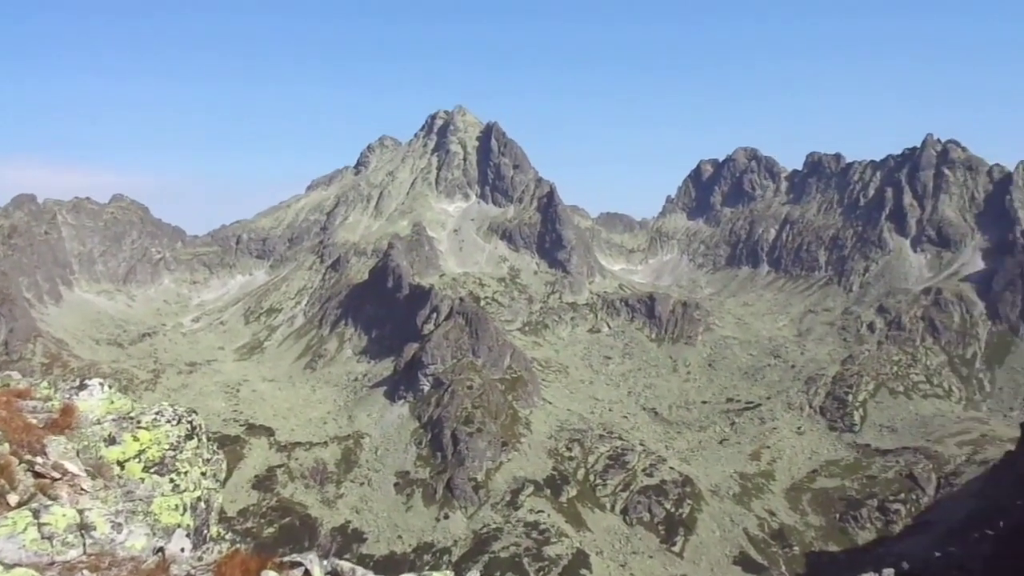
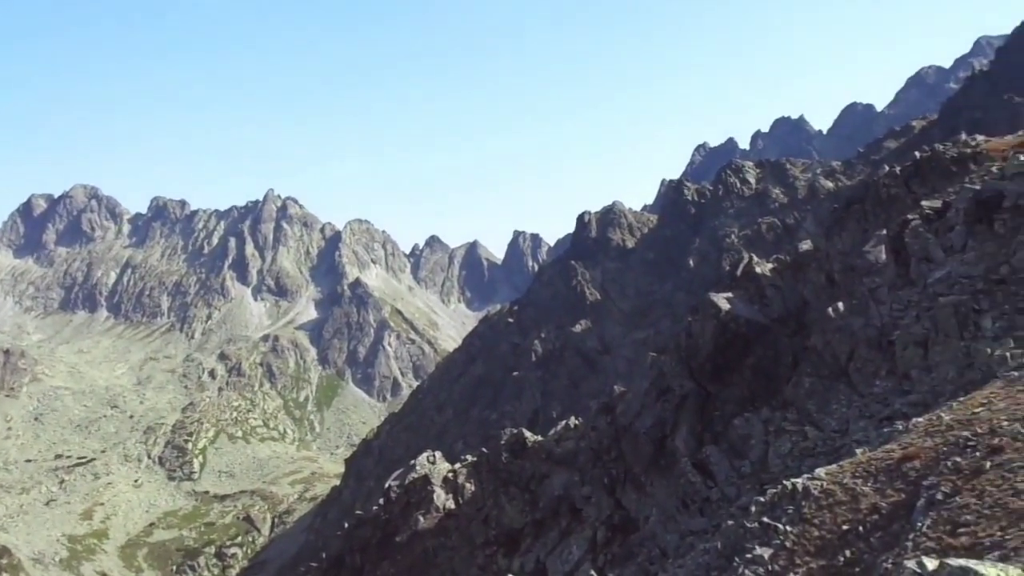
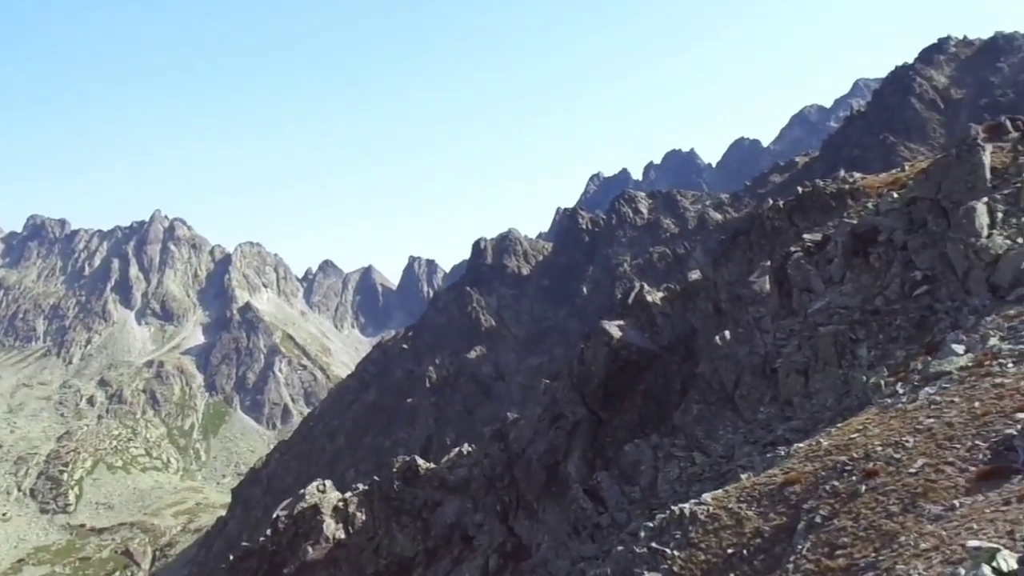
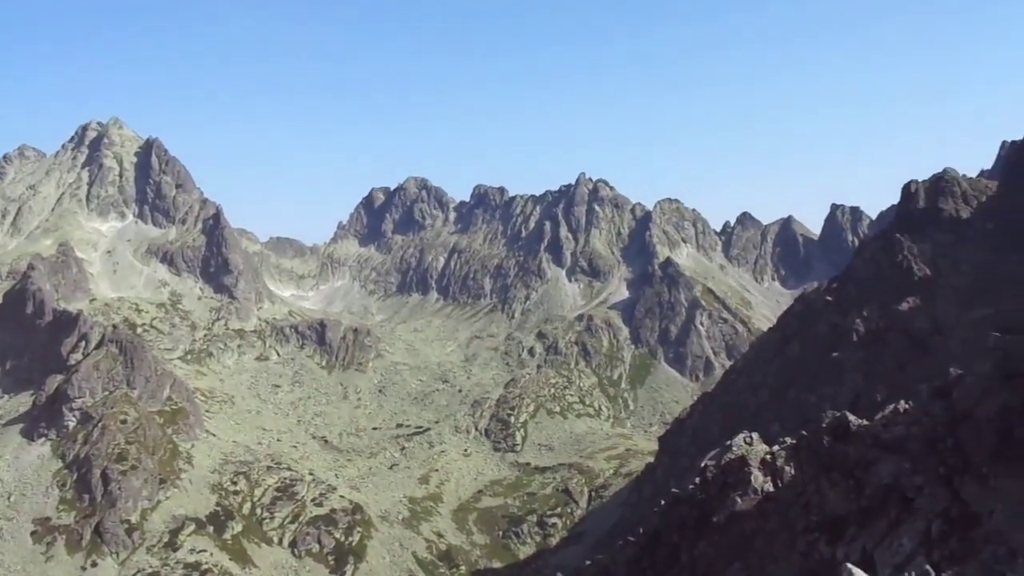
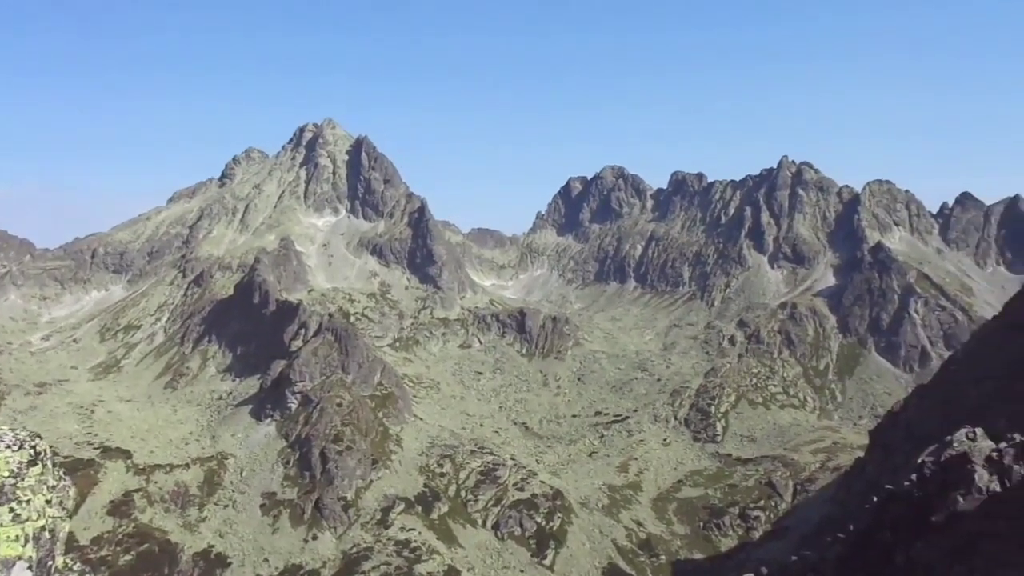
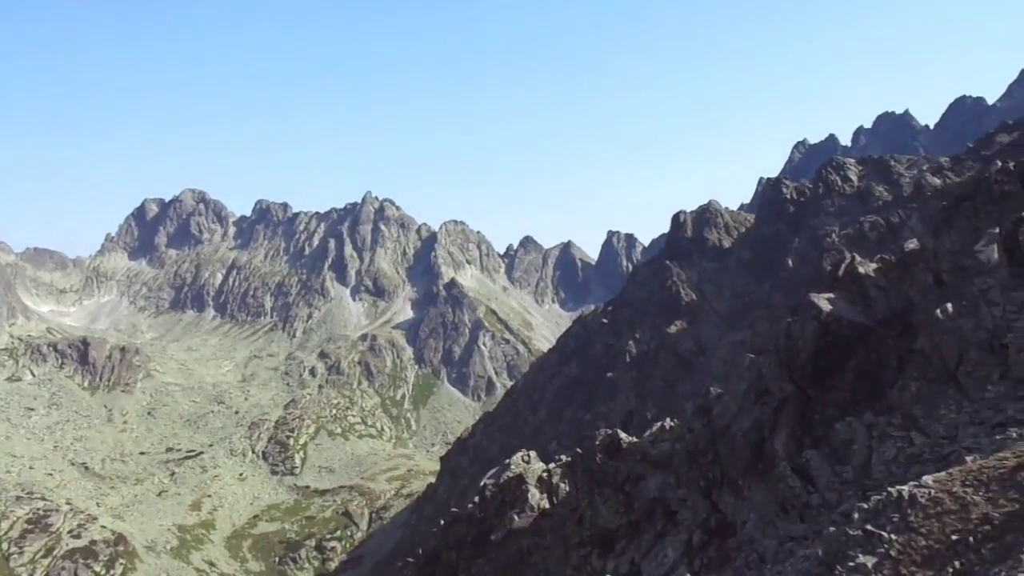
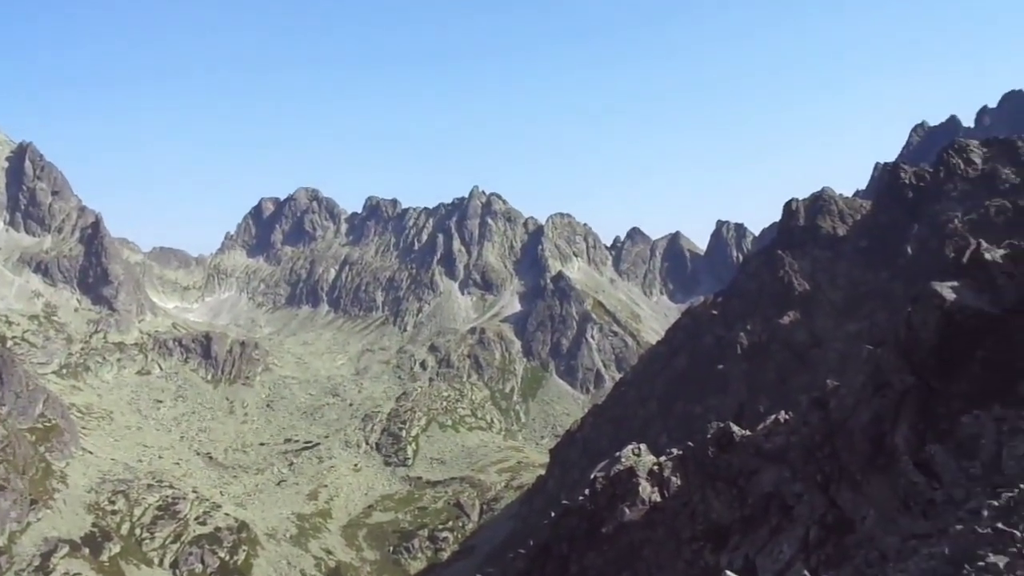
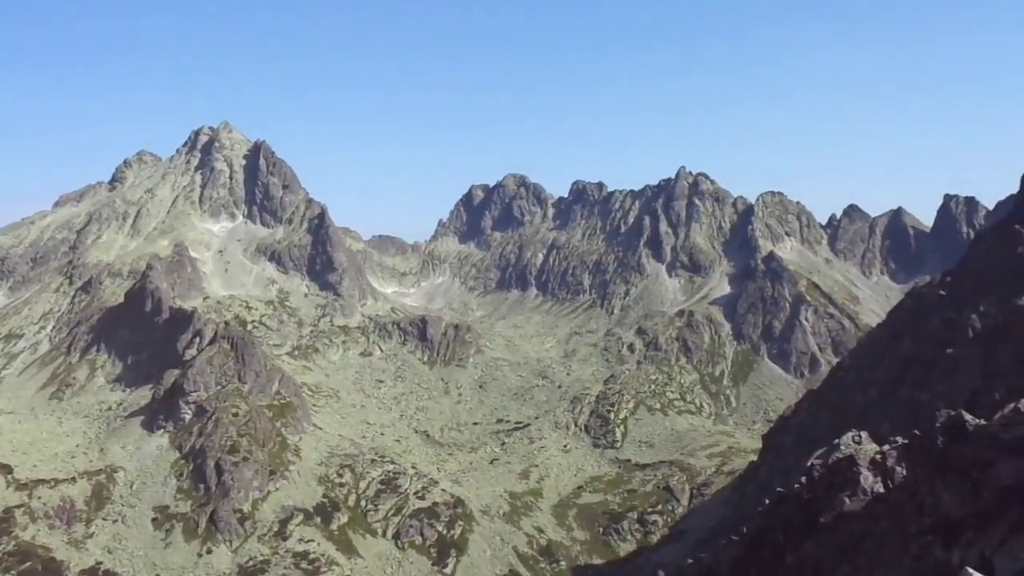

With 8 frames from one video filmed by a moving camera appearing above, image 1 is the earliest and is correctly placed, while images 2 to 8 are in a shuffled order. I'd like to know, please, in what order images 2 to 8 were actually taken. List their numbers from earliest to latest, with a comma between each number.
5, 8, 4, 7, 6, 2, 3
